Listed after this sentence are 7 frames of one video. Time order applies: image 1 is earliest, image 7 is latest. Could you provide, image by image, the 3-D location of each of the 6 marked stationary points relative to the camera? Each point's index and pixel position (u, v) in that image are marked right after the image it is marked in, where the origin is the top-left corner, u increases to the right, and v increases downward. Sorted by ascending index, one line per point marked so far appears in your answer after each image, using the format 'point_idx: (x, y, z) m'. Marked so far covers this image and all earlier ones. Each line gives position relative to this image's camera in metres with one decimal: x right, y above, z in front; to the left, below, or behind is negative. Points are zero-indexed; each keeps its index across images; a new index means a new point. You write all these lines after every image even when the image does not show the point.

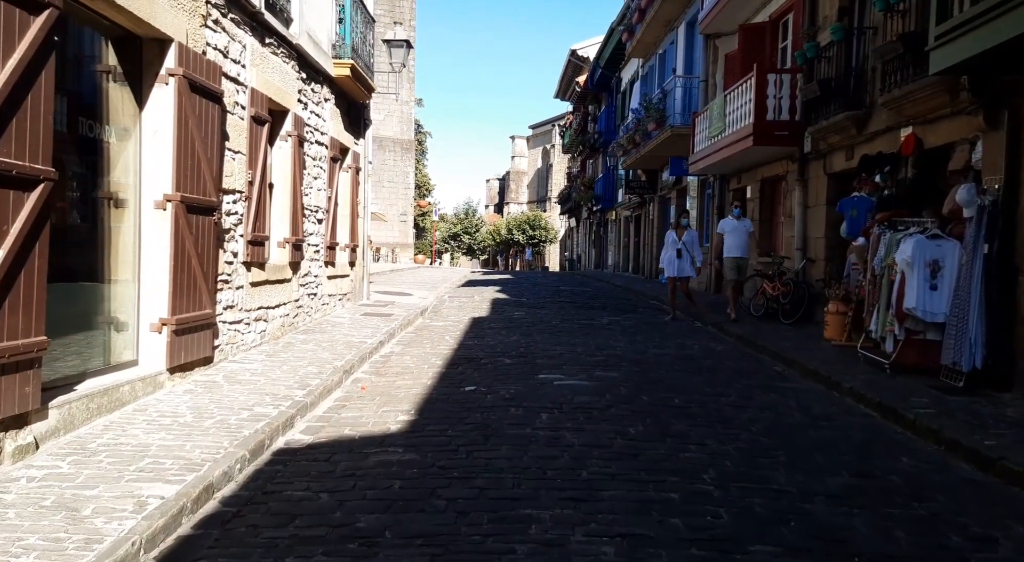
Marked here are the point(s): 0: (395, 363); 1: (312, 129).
0: (-1.2, -0.8, +9.2) m
1: (-2.5, +1.9, +11.4) m
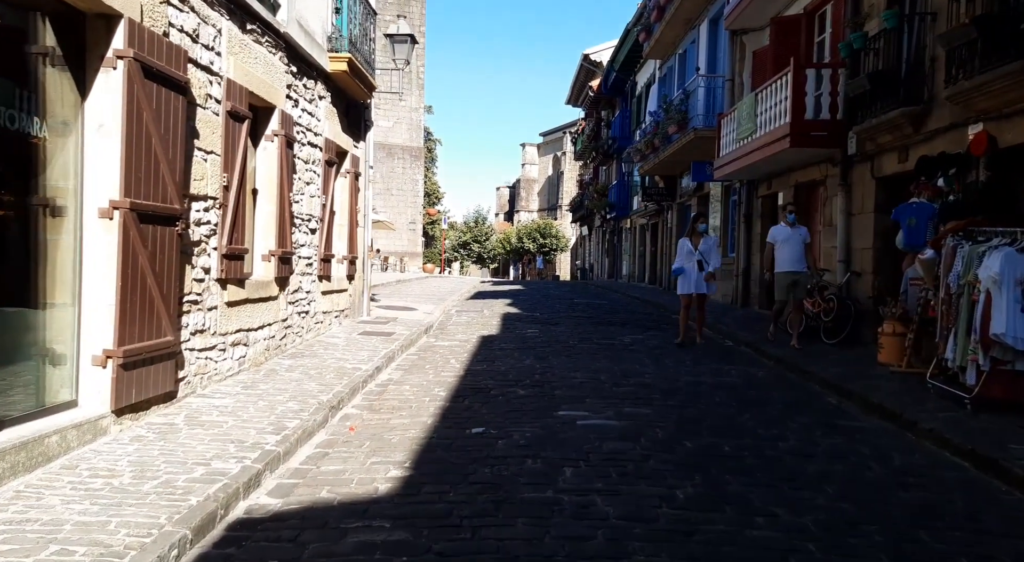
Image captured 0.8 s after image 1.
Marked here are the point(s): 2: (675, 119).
0: (-1.0, -1.0, +8.0) m
1: (-2.3, +1.7, +10.3) m
2: (+3.4, +3.4, +19.3) m
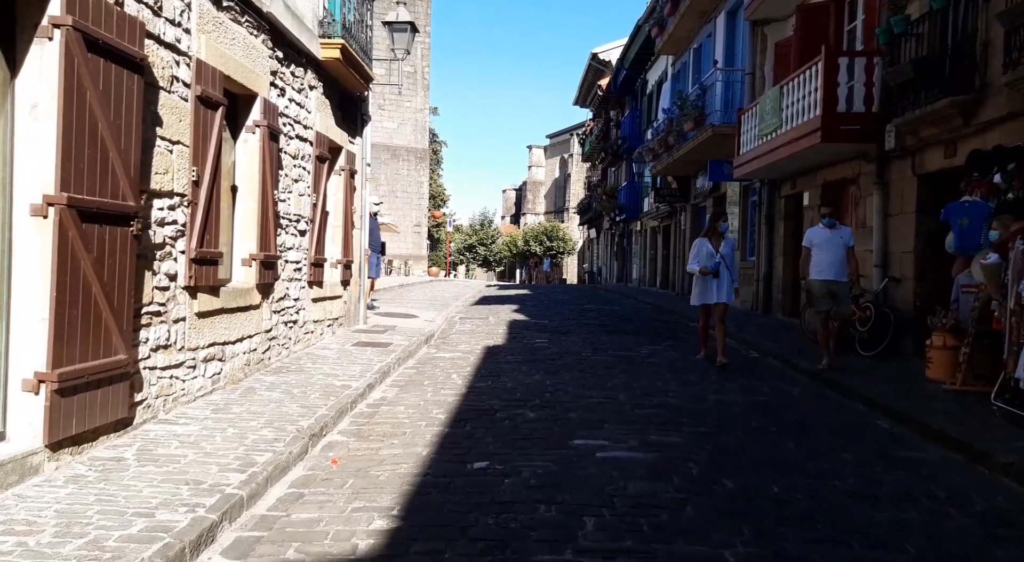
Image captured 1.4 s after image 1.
0: (-1.0, -1.0, +7.1) m
1: (-2.2, +1.6, +9.4) m
2: (+3.6, +3.3, +18.3) m
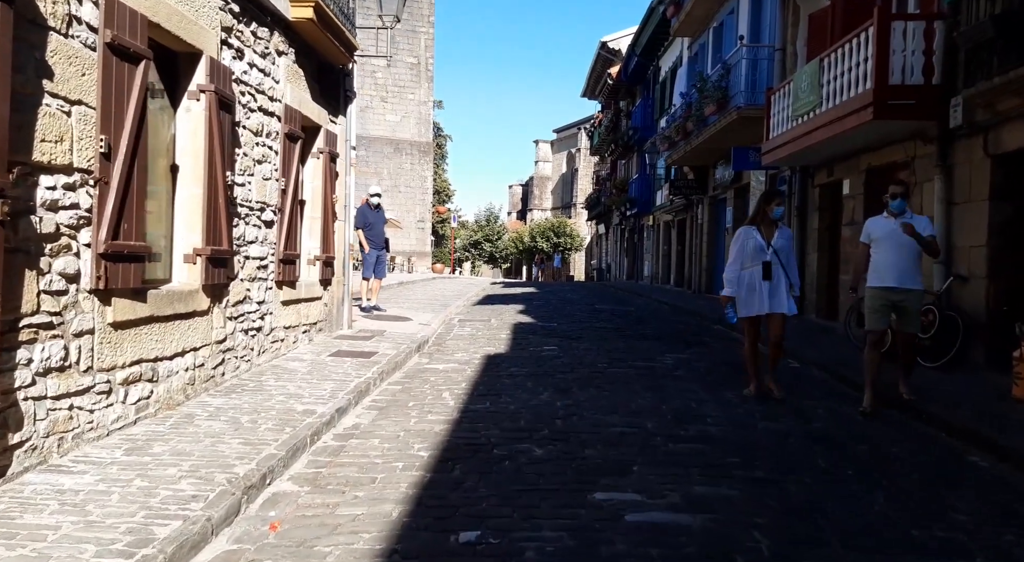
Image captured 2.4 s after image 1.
0: (-1.0, -1.1, +5.6) m
1: (-2.2, +1.6, +7.9) m
2: (+3.6, +3.3, +16.8) m
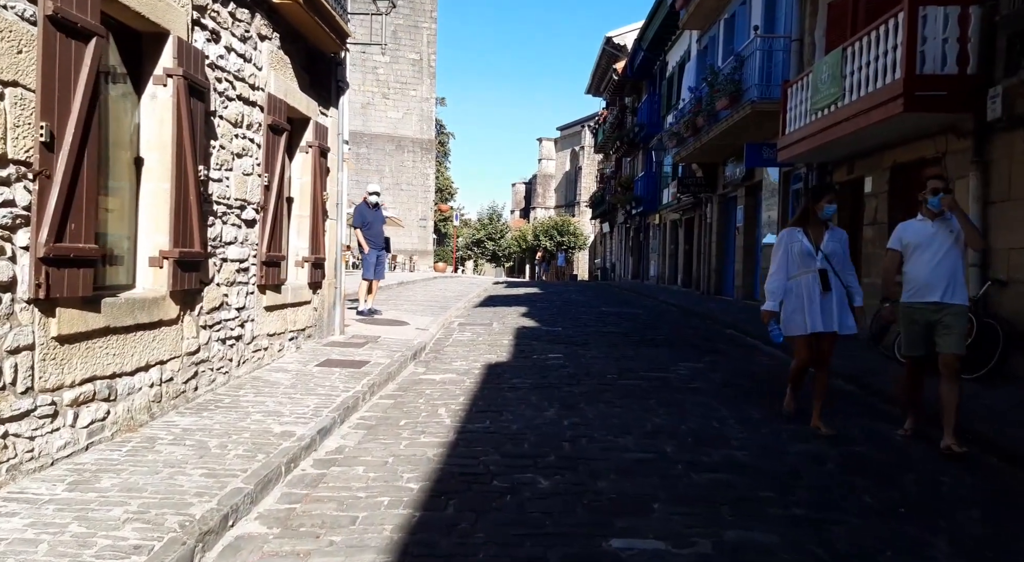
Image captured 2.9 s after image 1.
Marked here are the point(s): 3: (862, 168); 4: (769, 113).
0: (-1.0, -1.1, +4.9) m
1: (-2.2, +1.6, +7.2) m
2: (+3.7, +3.3, +16.1) m
3: (+4.7, +1.5, +12.5) m
4: (+4.1, +2.7, +14.9) m
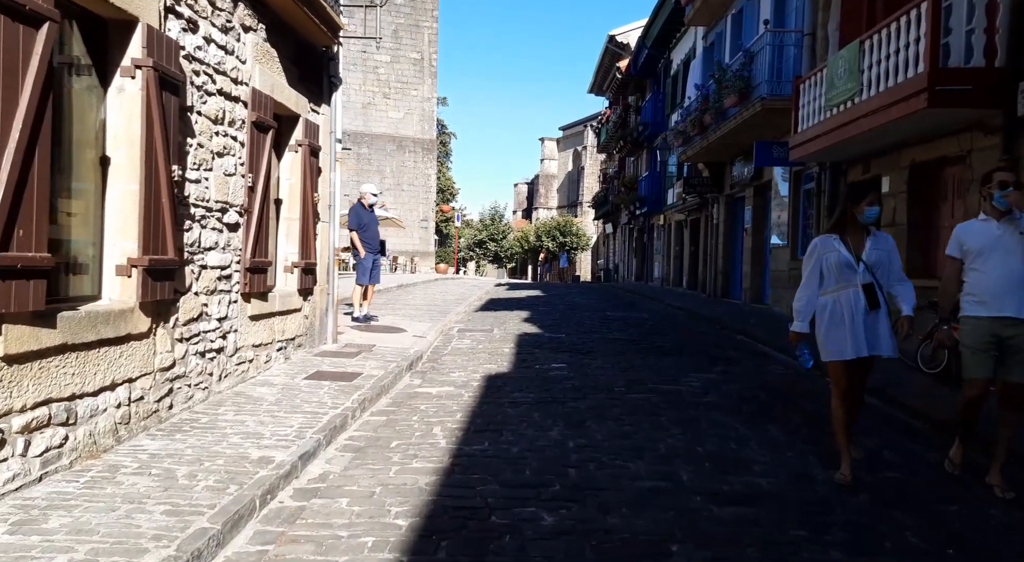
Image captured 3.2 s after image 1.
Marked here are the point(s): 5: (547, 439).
0: (-1.0, -1.2, +4.4) m
1: (-2.2, +1.5, +6.7) m
2: (+3.7, +3.3, +15.5) m
3: (+4.8, +1.5, +12.0) m
4: (+4.1, +2.6, +14.3) m
5: (+0.2, -1.0, +6.1) m
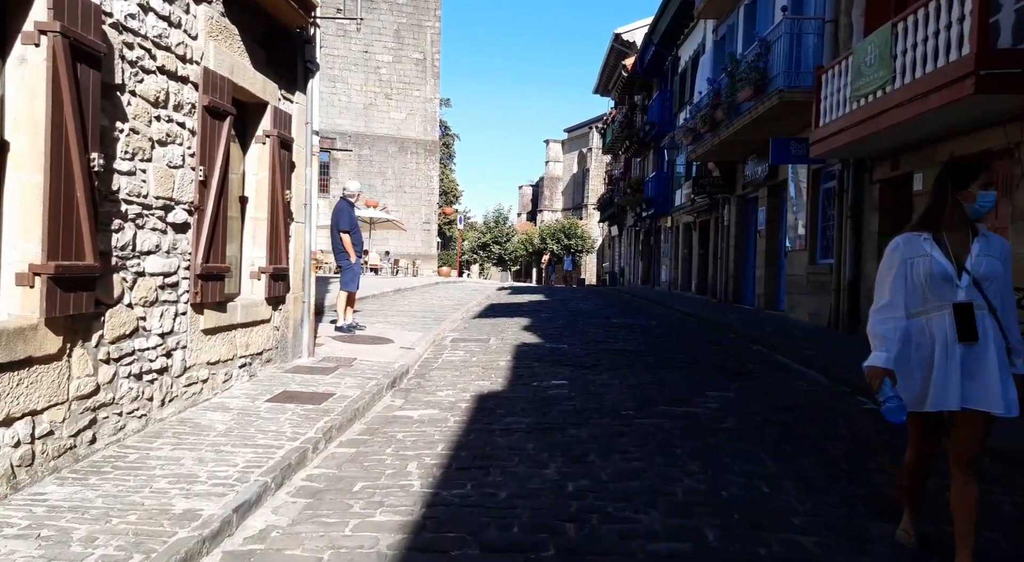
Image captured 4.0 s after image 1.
0: (-1.0, -1.2, +3.4) m
1: (-2.2, +1.5, +5.7) m
2: (+3.7, +3.2, +14.5) m
3: (+4.7, +1.4, +11.0) m
4: (+4.1, +2.6, +13.3) m
5: (+0.2, -1.1, +5.1) m
